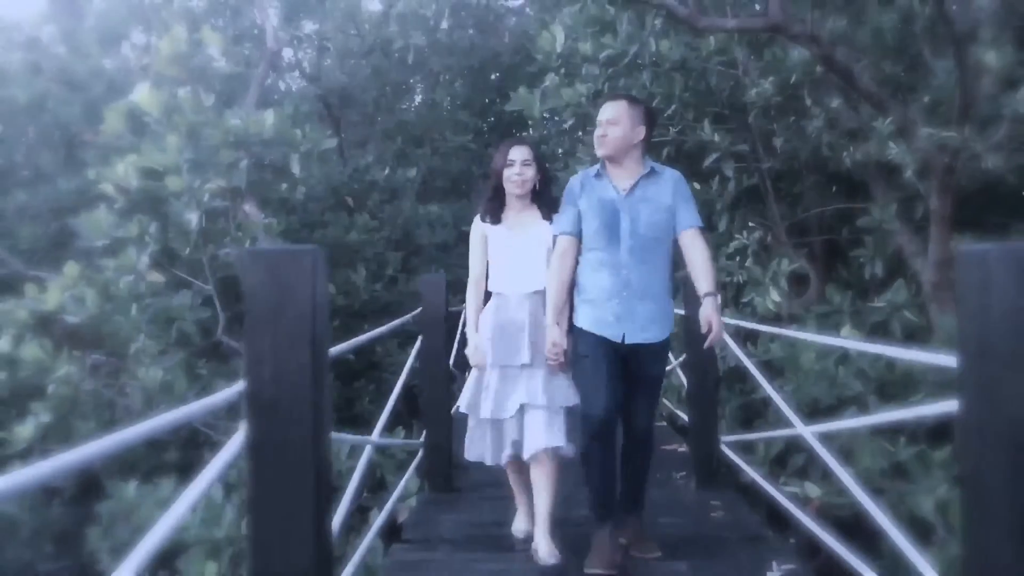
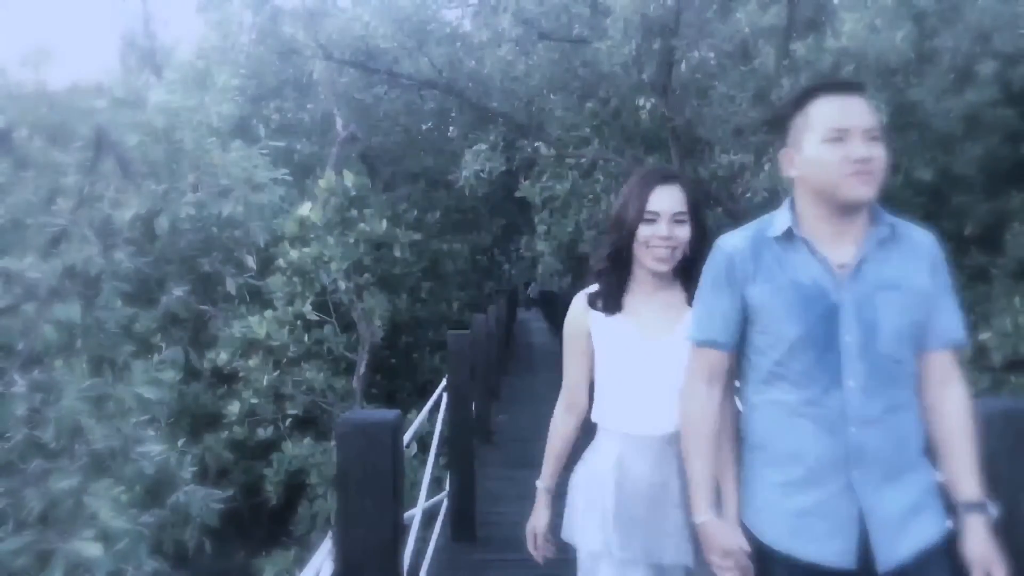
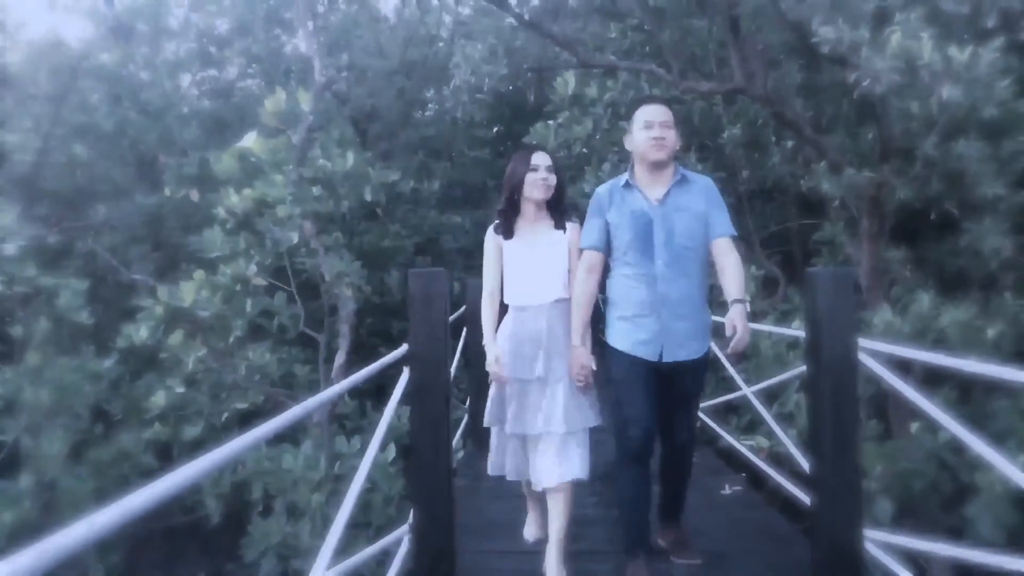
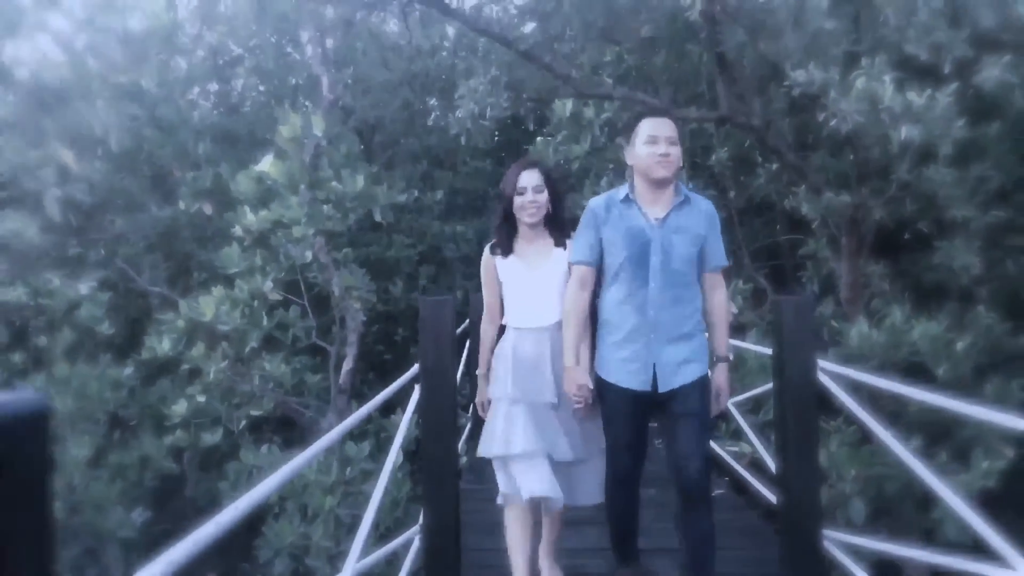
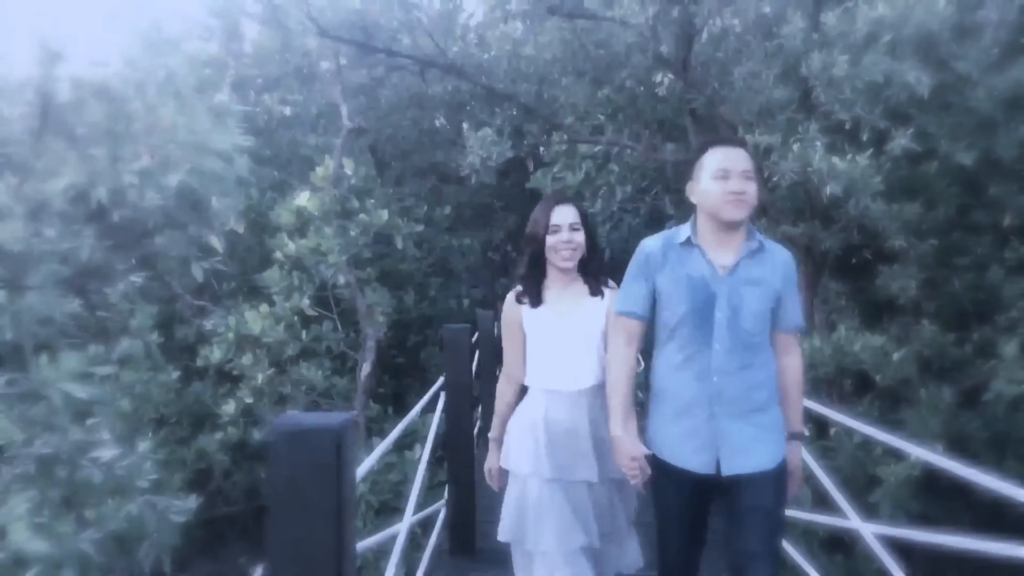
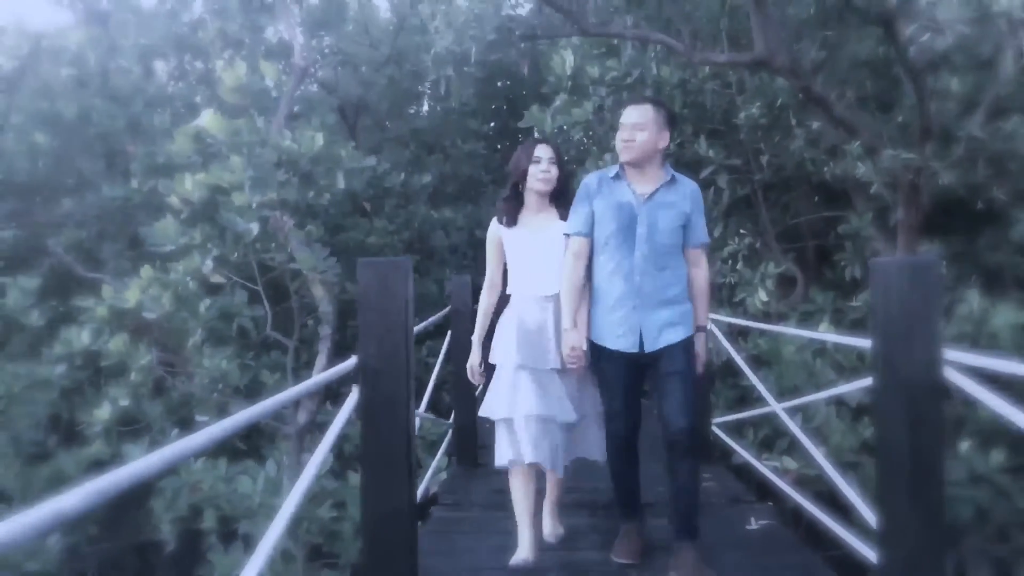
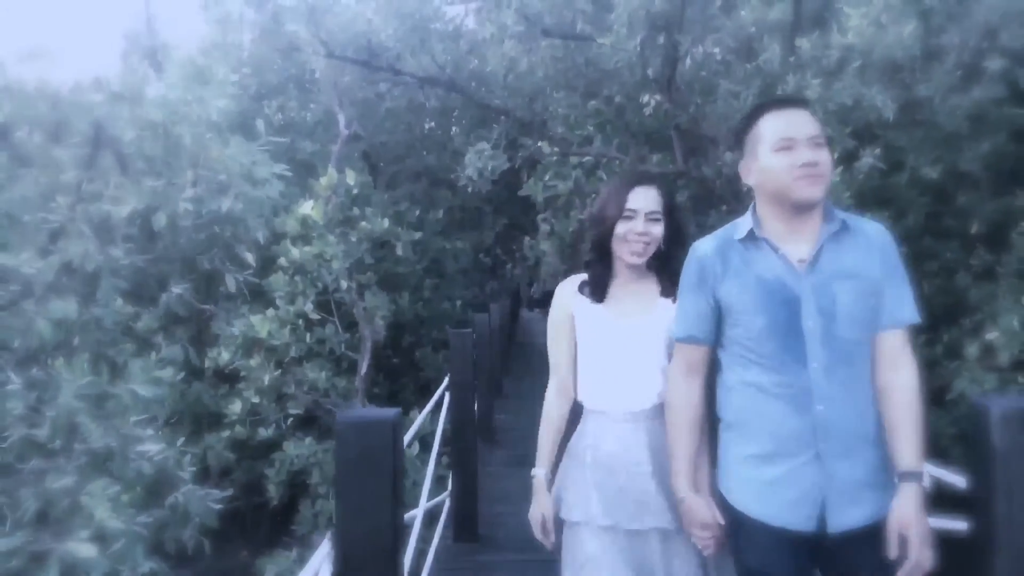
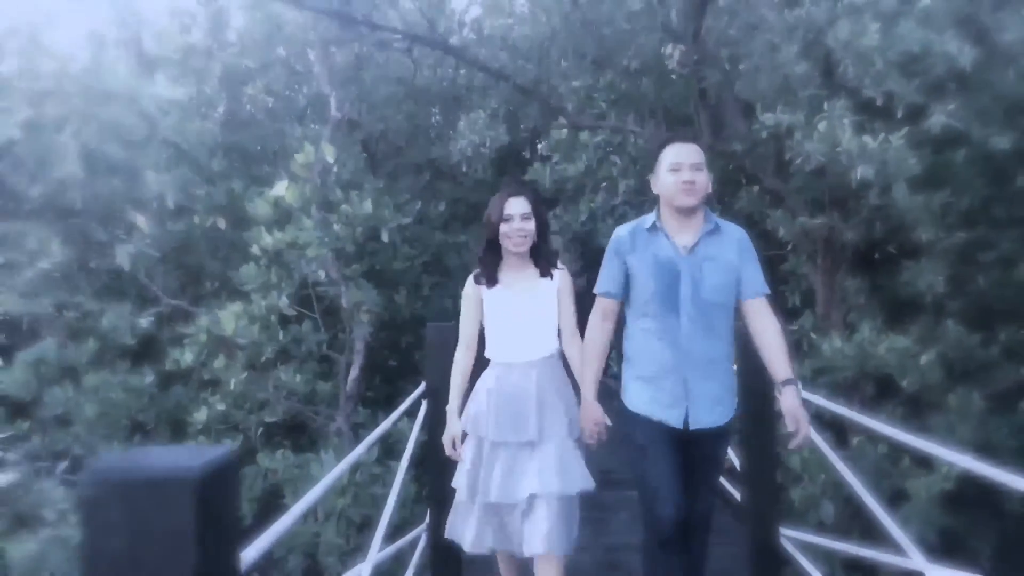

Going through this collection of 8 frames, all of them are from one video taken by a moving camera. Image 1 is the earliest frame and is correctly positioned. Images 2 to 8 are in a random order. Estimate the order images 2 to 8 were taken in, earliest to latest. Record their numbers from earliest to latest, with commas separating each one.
6, 3, 4, 8, 5, 7, 2
